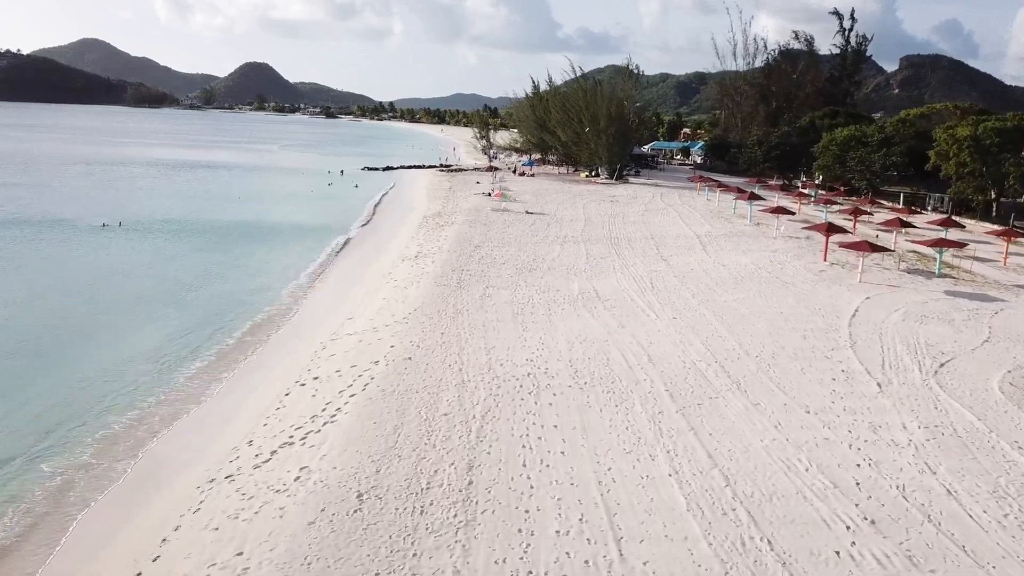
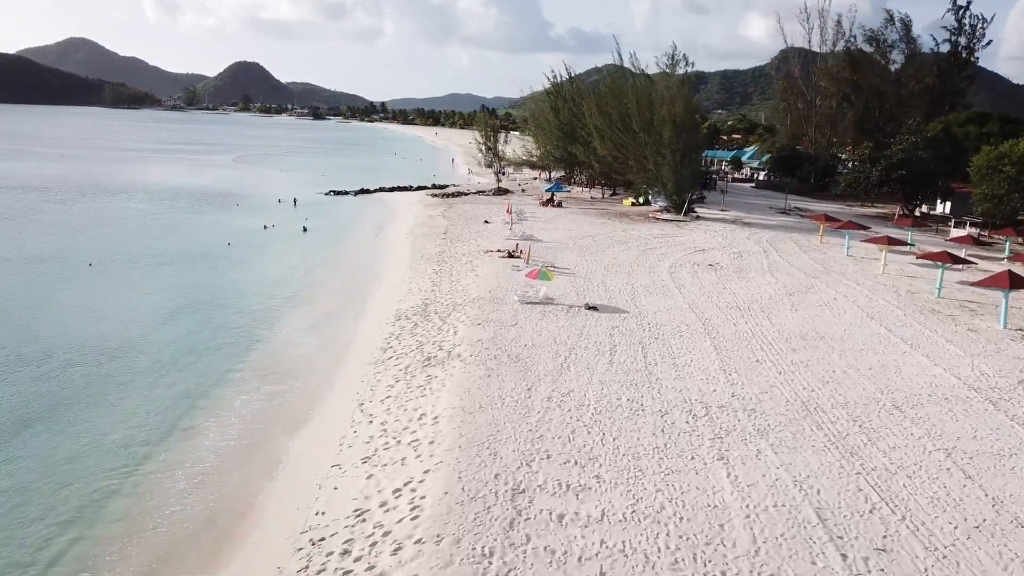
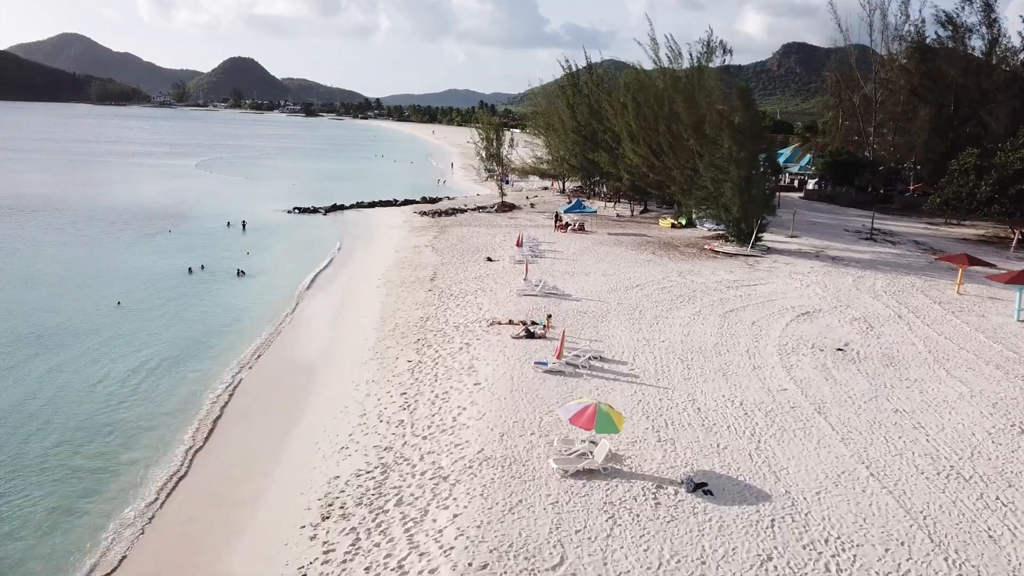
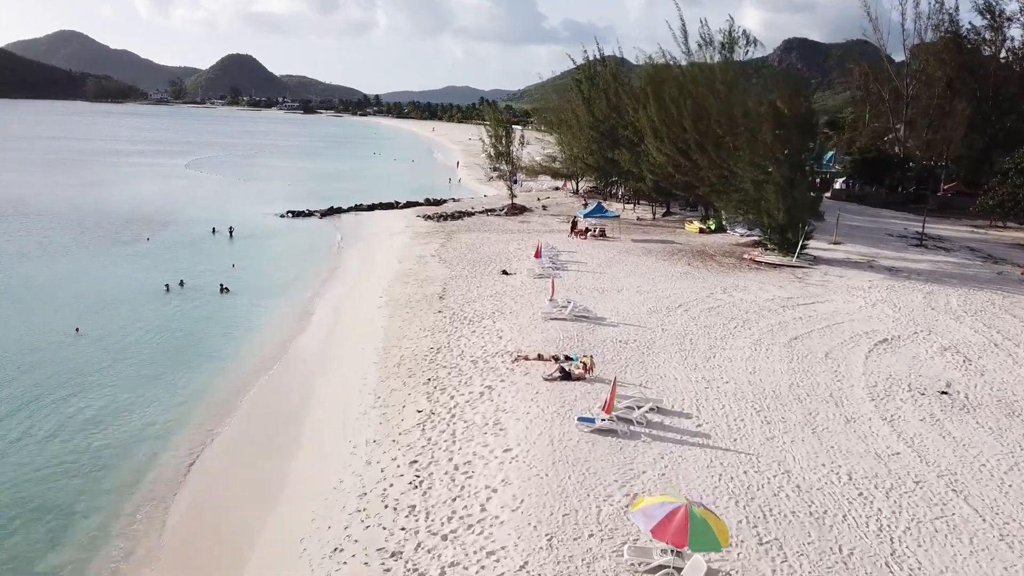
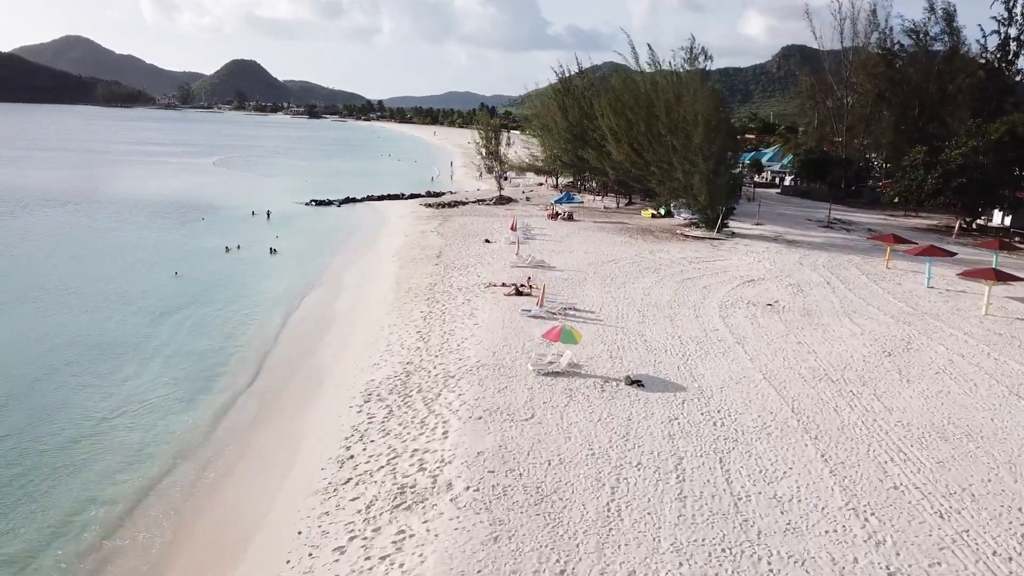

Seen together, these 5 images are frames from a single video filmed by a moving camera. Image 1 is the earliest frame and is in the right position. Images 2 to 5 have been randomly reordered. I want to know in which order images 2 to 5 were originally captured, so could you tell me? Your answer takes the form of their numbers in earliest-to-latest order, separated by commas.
2, 5, 3, 4
